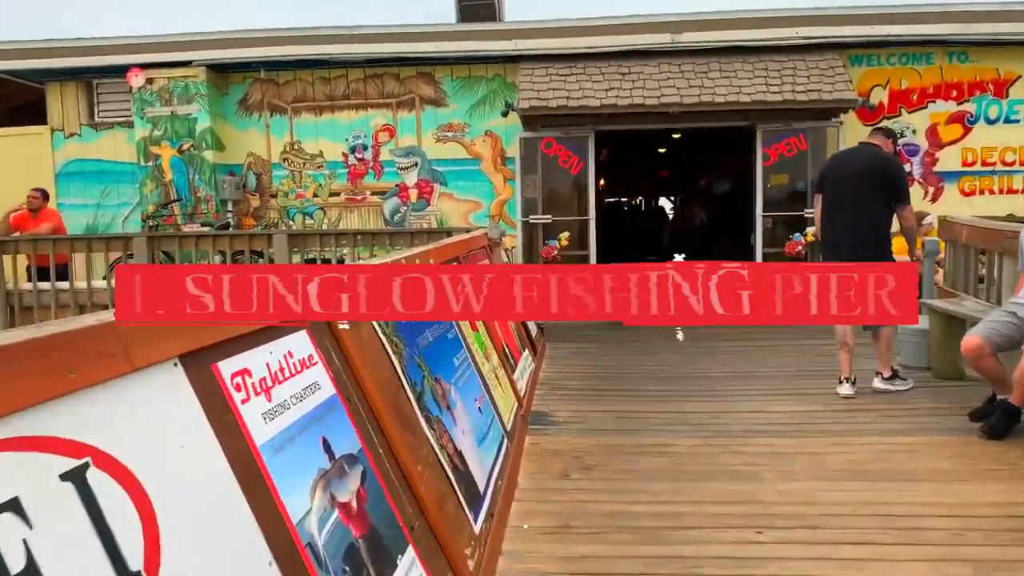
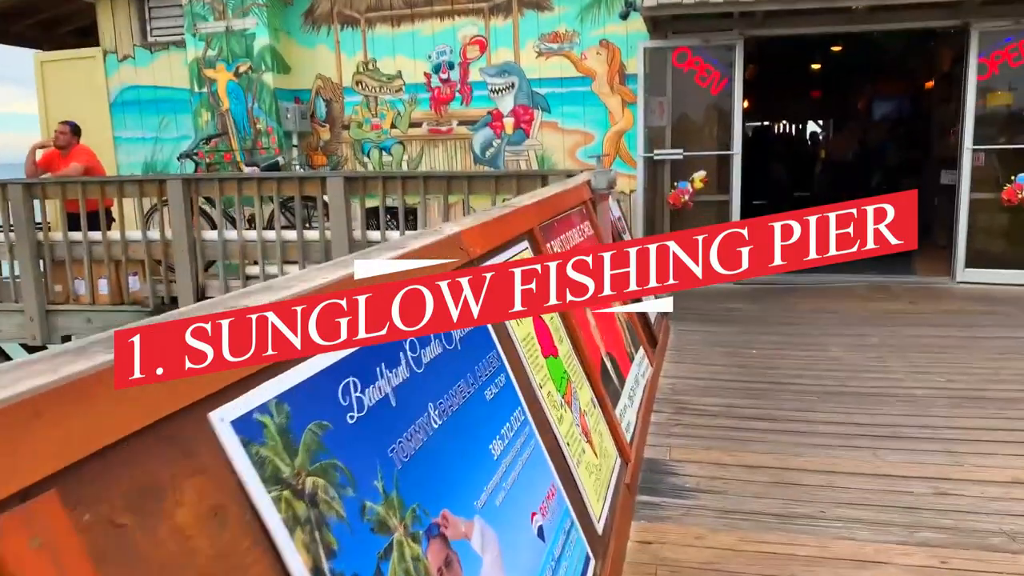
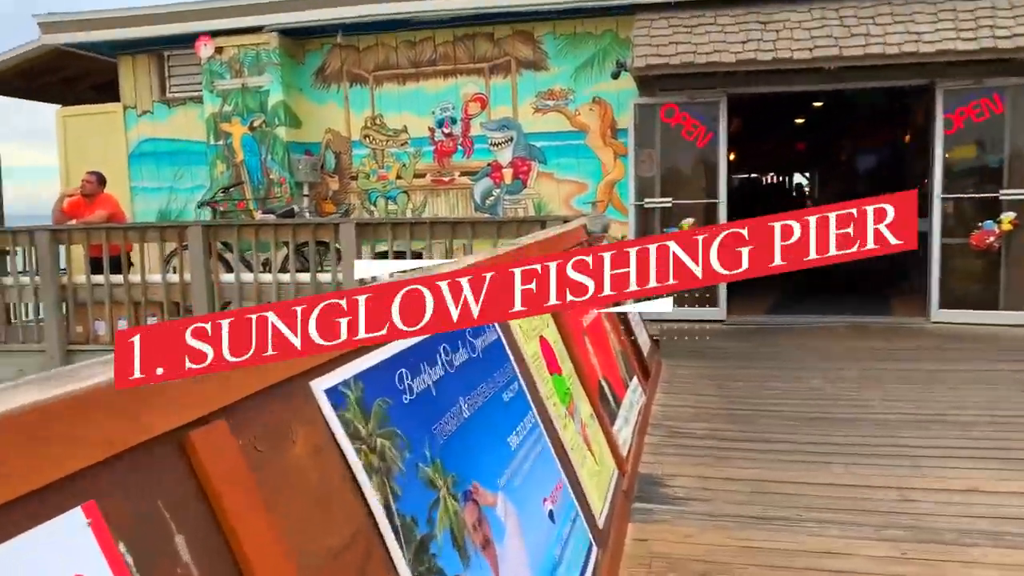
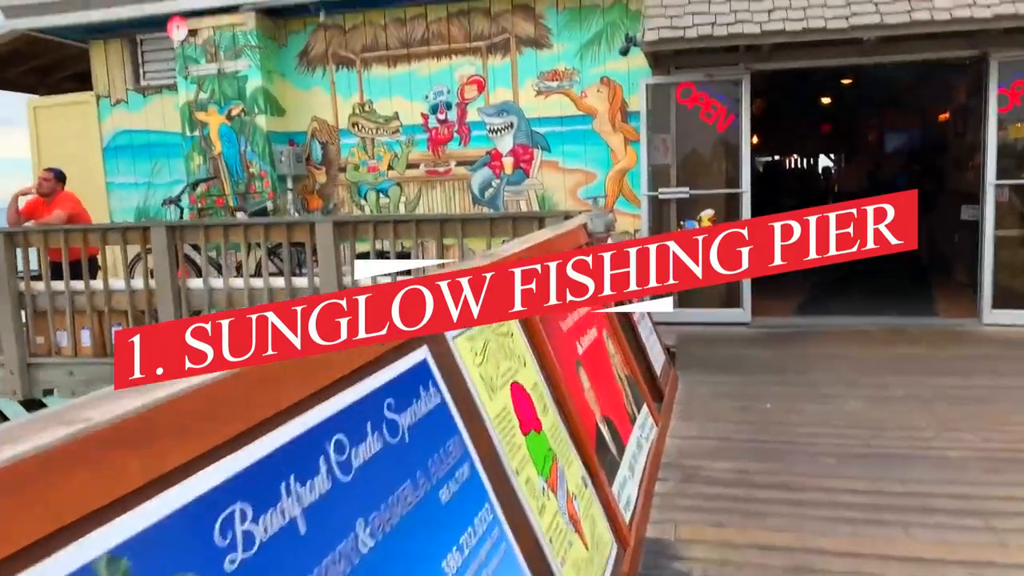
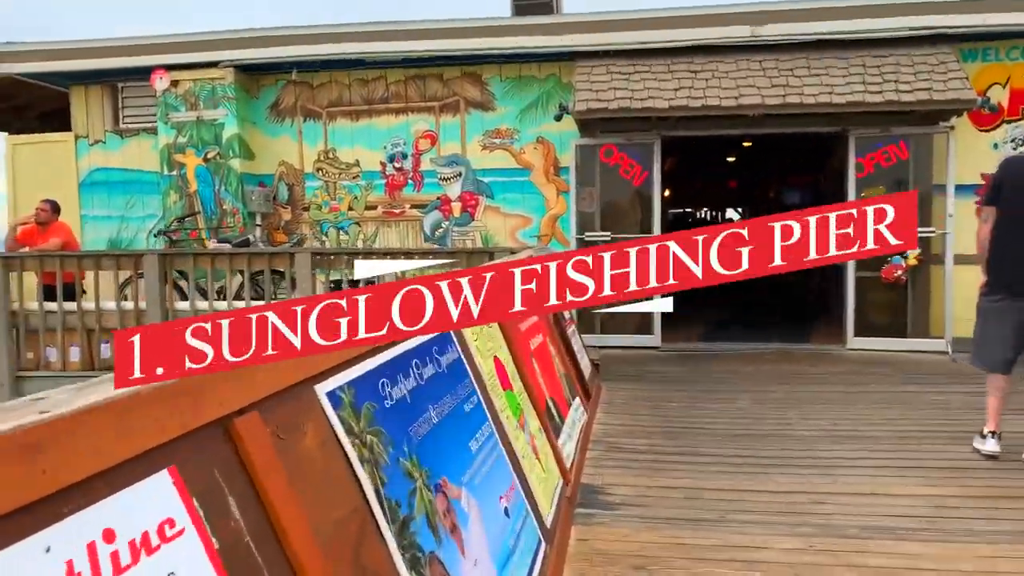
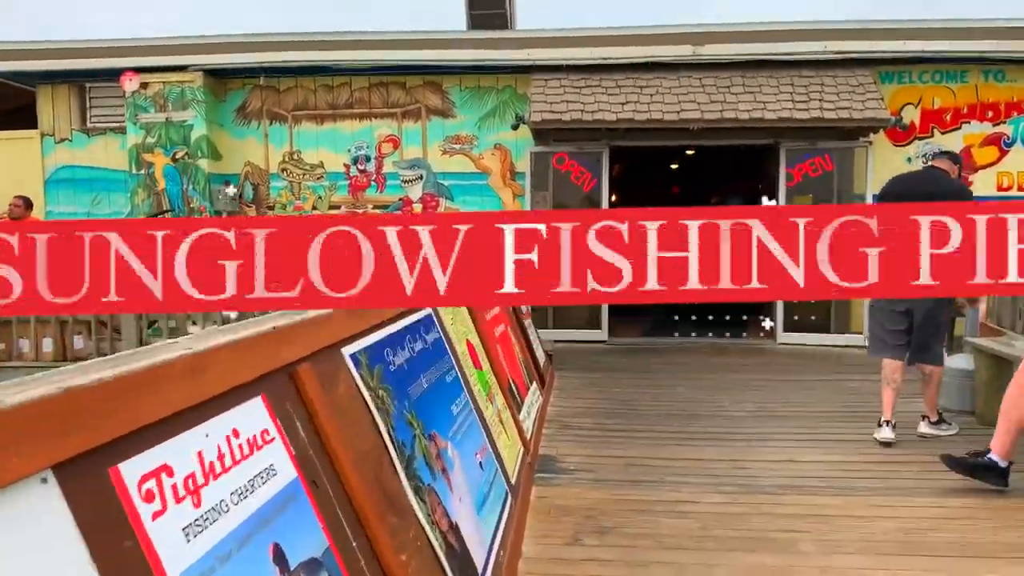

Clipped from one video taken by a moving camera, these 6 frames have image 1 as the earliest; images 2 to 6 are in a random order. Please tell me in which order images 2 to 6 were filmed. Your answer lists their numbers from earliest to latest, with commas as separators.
6, 5, 3, 2, 4
